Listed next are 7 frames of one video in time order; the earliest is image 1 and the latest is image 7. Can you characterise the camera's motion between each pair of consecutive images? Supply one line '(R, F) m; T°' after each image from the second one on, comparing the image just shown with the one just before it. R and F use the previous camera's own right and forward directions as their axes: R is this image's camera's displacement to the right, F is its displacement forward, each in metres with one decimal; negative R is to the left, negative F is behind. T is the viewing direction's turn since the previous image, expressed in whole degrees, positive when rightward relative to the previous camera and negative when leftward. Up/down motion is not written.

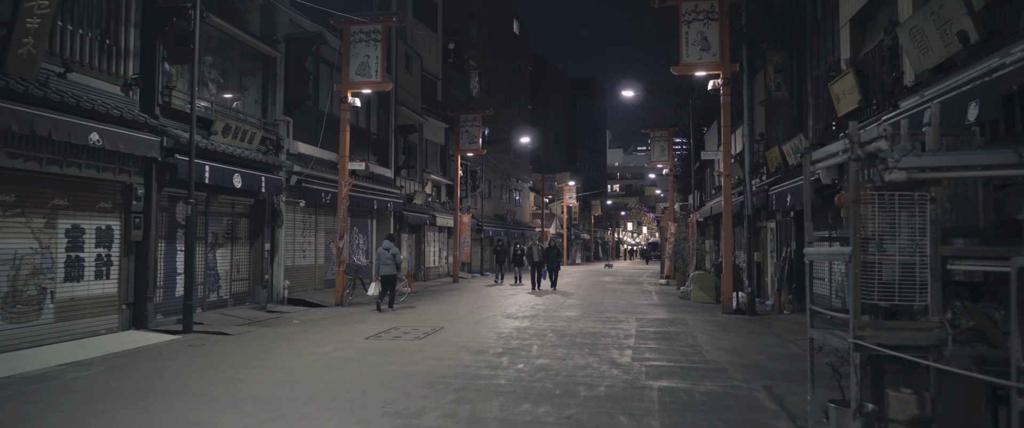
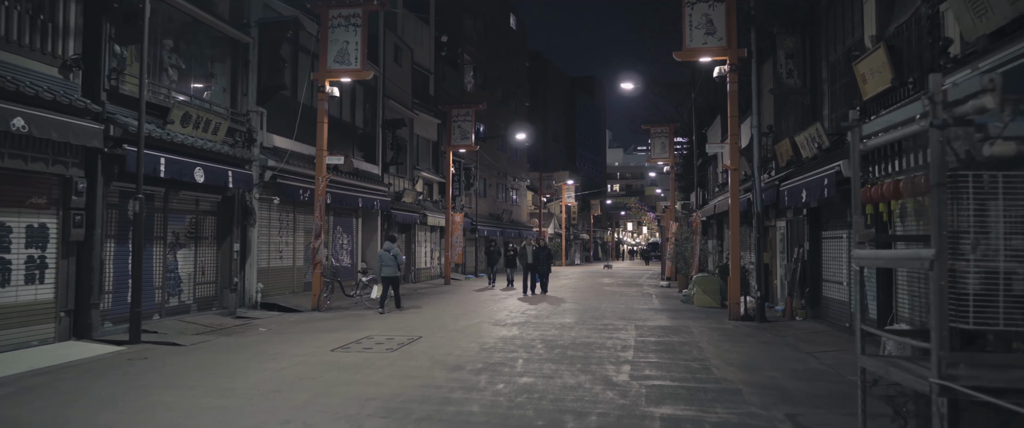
(+0.2, +1.3) m; 0°
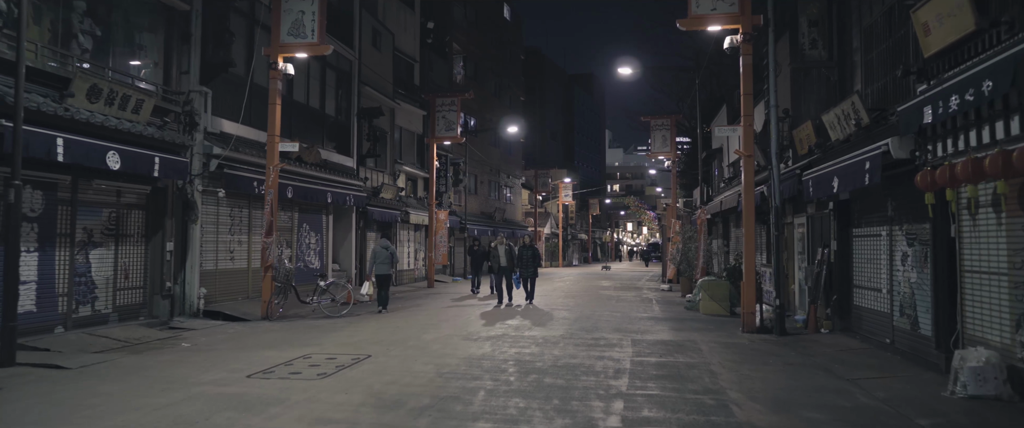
(+0.4, +2.3) m; 0°
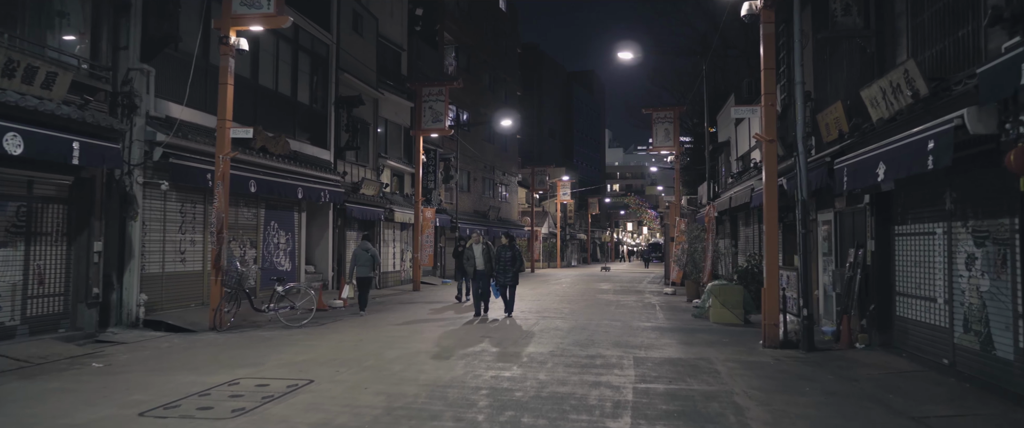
(+0.3, +1.9) m; 0°
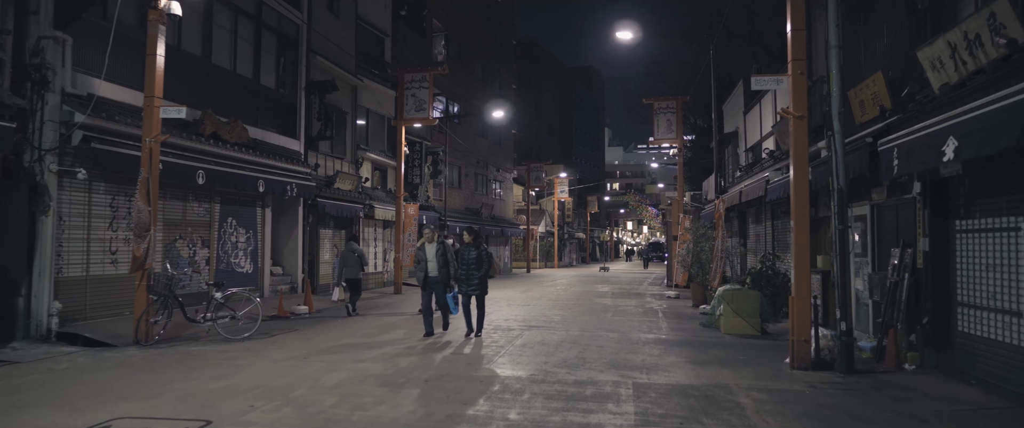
(+0.3, +2.0) m; 0°
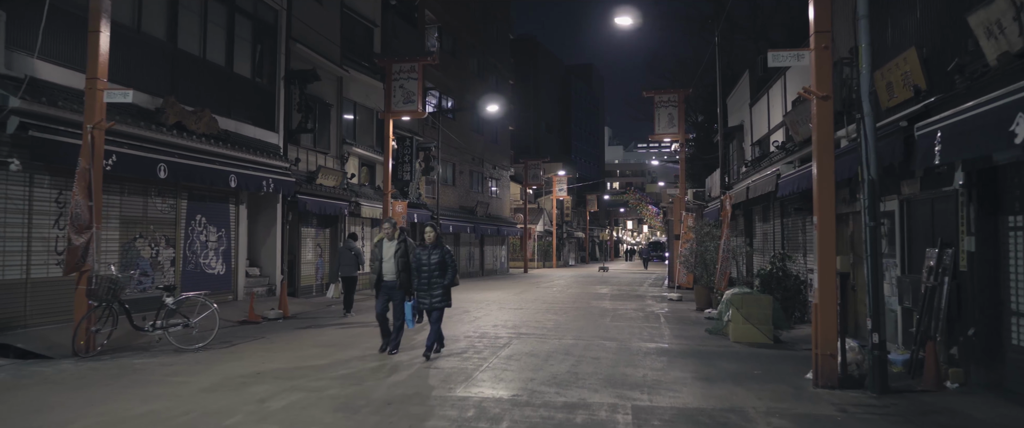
(+0.2, +1.2) m; 0°
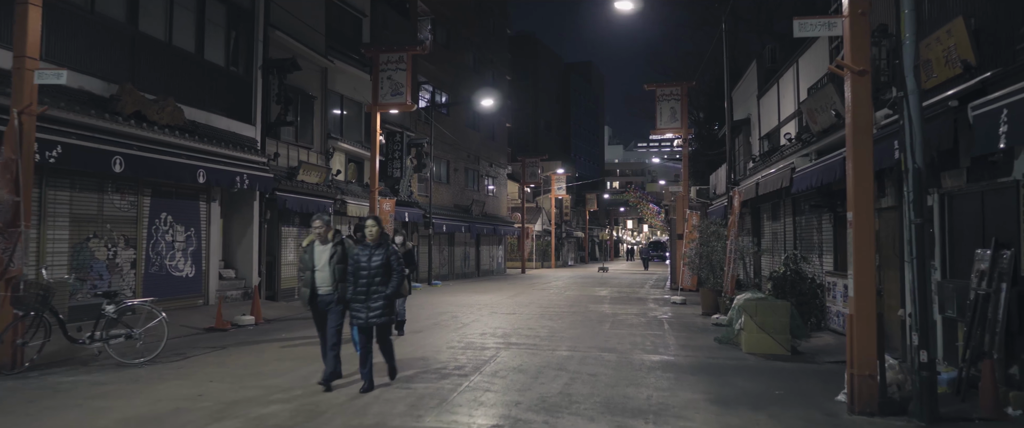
(+0.2, +1.2) m; 0°
